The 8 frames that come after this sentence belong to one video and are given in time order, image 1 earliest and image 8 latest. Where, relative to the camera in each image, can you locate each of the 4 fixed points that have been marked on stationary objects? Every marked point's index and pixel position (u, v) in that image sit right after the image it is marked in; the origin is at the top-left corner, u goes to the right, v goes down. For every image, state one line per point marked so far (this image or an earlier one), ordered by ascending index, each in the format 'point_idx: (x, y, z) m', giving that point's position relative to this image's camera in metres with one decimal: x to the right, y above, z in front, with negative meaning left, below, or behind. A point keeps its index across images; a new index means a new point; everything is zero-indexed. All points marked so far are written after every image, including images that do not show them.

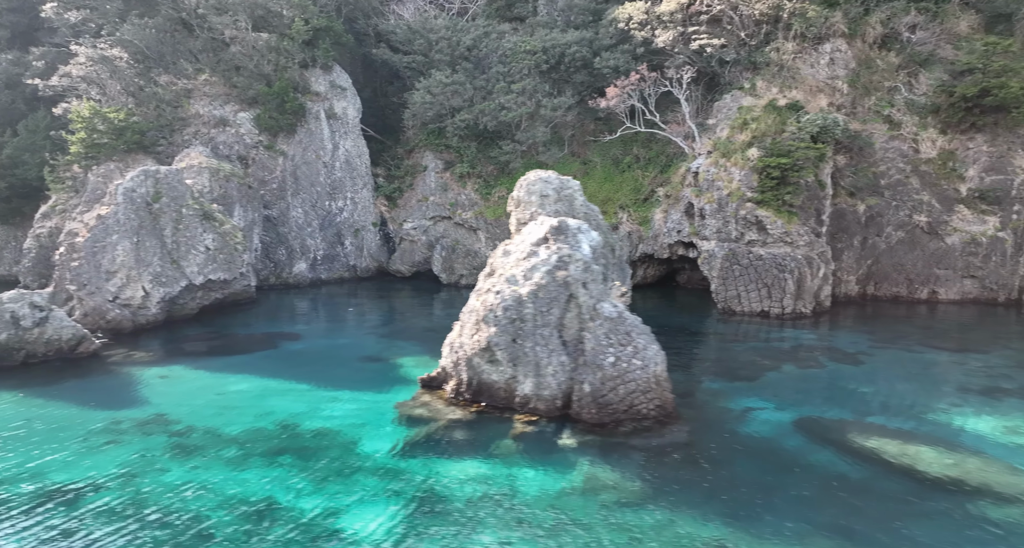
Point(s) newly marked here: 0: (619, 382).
0: (+1.7, -1.7, +8.6) m
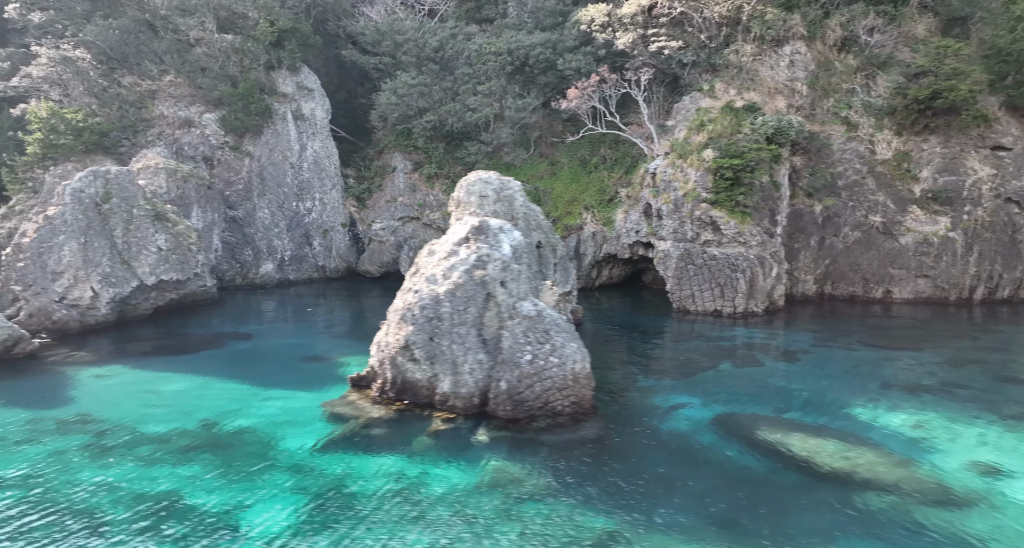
0: (+0.4, -1.7, +8.8) m
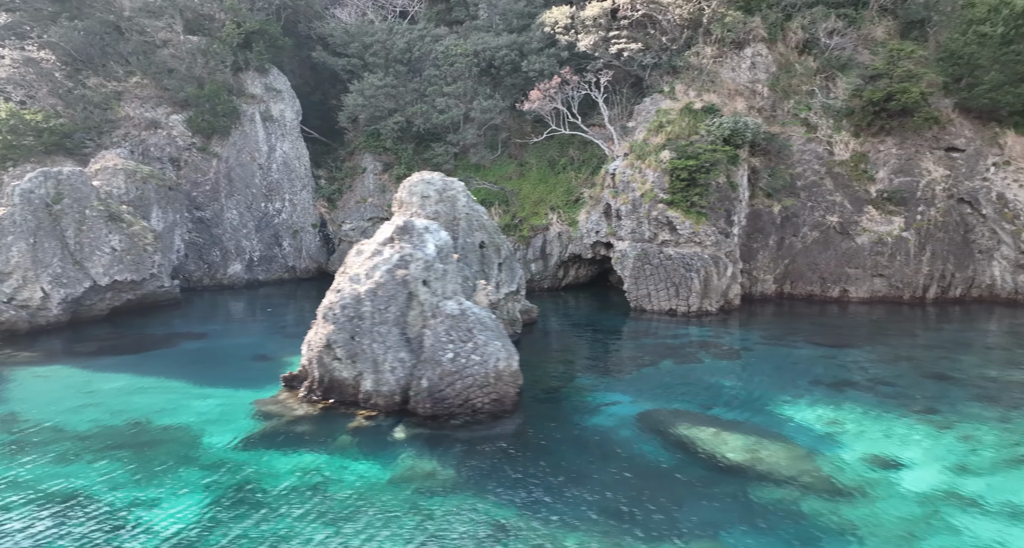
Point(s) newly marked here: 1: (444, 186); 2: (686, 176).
0: (-0.9, -1.7, +9.0) m
1: (-1.5, +2.0, +13.0) m
2: (+5.7, +3.3, +19.1) m
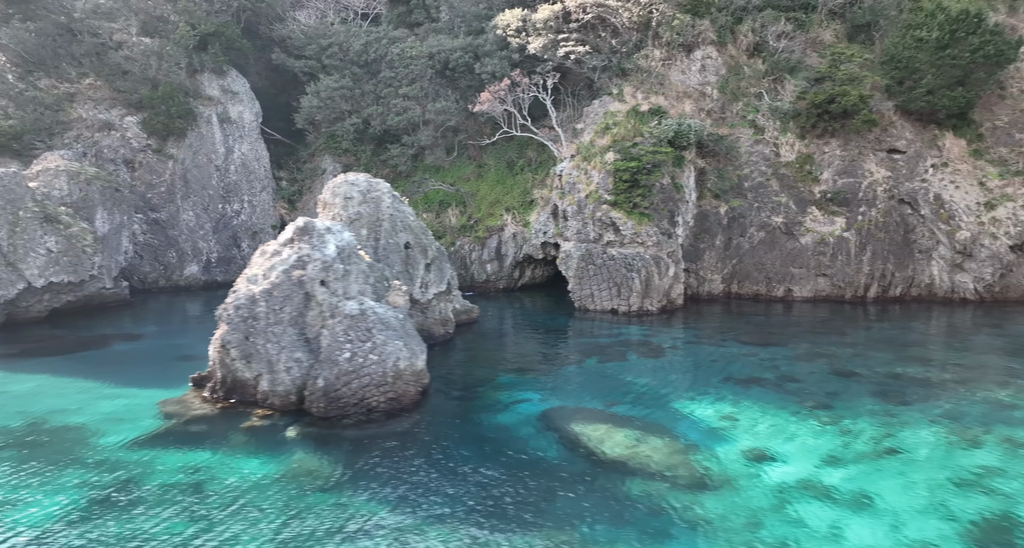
0: (-2.6, -1.7, +9.1) m
1: (-3.3, +2.0, +13.1) m
2: (+3.9, +3.3, +19.4) m
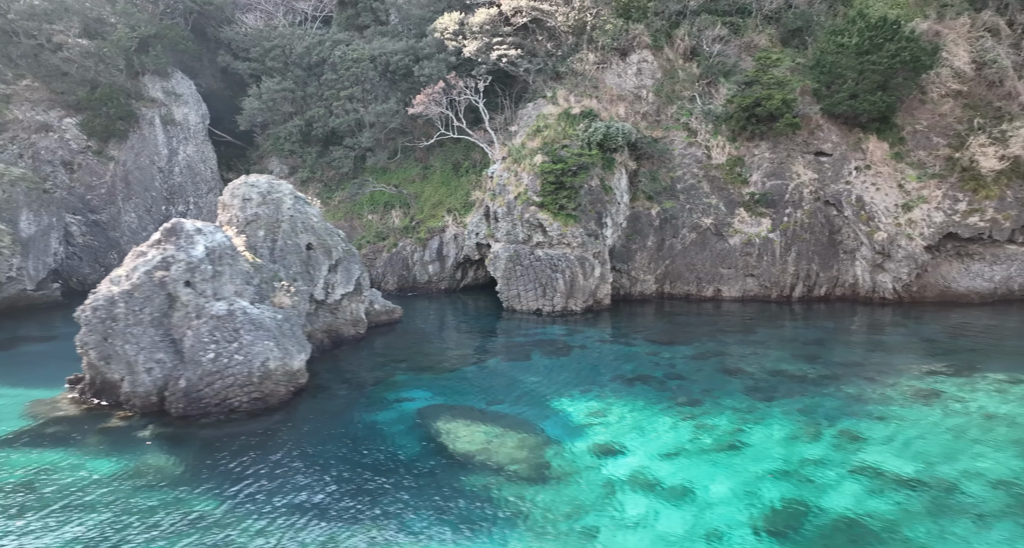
0: (-4.9, -1.7, +9.3) m
1: (-5.7, +2.0, +13.3) m
2: (+1.4, +3.2, +19.6) m
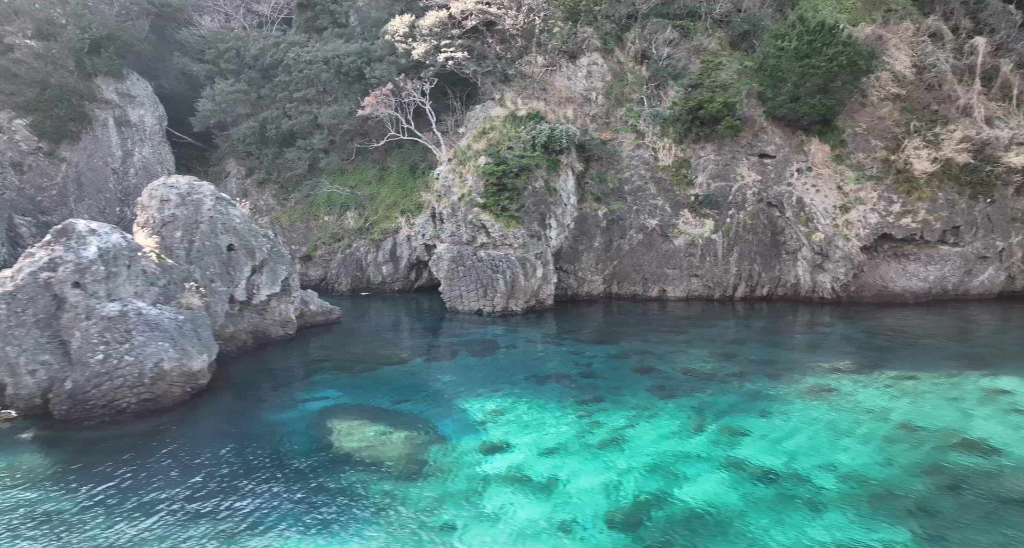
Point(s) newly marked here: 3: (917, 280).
0: (-6.7, -1.7, +9.4) m
1: (-7.6, +1.9, +13.4) m
2: (-0.6, +3.2, +19.8) m
3: (+14.1, -0.2, +19.8) m
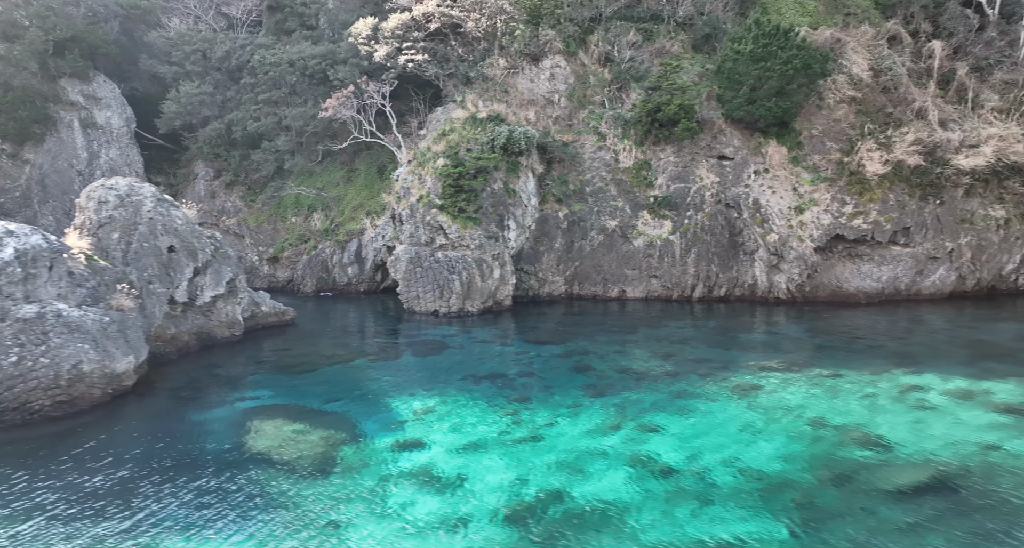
0: (-8.1, -1.7, +9.5) m
1: (-9.0, +1.9, +13.4) m
2: (-2.0, +3.2, +19.9) m
3: (+12.6, -0.2, +20.1) m
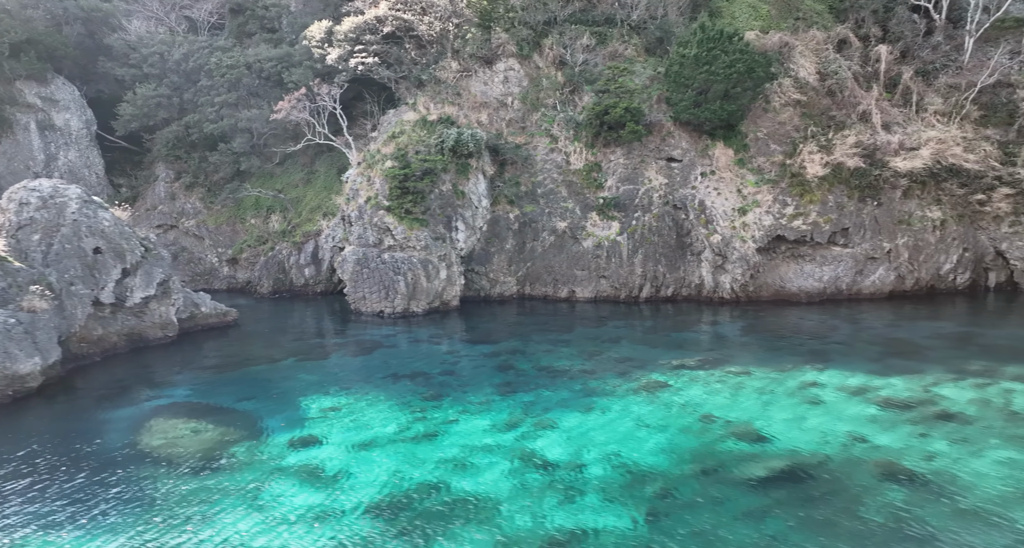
0: (-9.9, -1.7, +9.6) m
1: (-10.8, +1.9, +13.5) m
2: (-3.9, +3.1, +20.1) m
3: (+10.7, -0.2, +20.4) m
